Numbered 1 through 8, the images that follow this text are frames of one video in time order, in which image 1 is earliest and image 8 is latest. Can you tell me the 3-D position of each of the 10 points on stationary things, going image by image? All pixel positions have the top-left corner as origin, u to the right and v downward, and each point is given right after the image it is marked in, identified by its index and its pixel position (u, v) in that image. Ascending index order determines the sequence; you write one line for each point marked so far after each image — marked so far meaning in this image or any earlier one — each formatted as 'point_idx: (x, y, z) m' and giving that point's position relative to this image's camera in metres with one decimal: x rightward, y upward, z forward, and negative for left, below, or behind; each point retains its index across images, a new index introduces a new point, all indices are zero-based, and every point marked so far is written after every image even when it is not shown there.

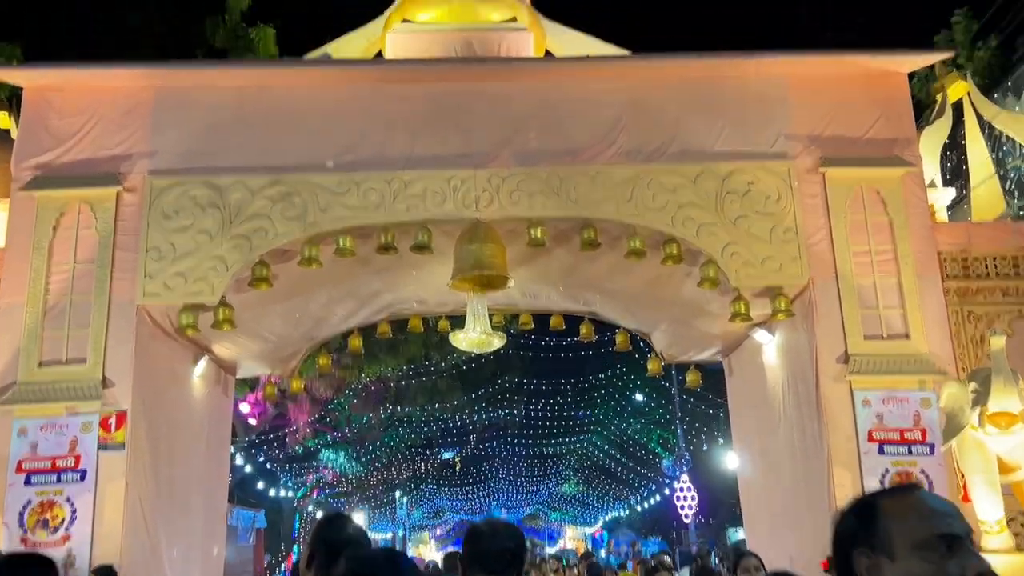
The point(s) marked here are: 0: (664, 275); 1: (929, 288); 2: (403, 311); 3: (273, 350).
0: (+1.3, +0.1, +8.0) m
1: (+3.4, 0.0, +7.4) m
2: (-1.1, -0.2, +9.6) m
3: (-2.5, -0.7, +9.4) m
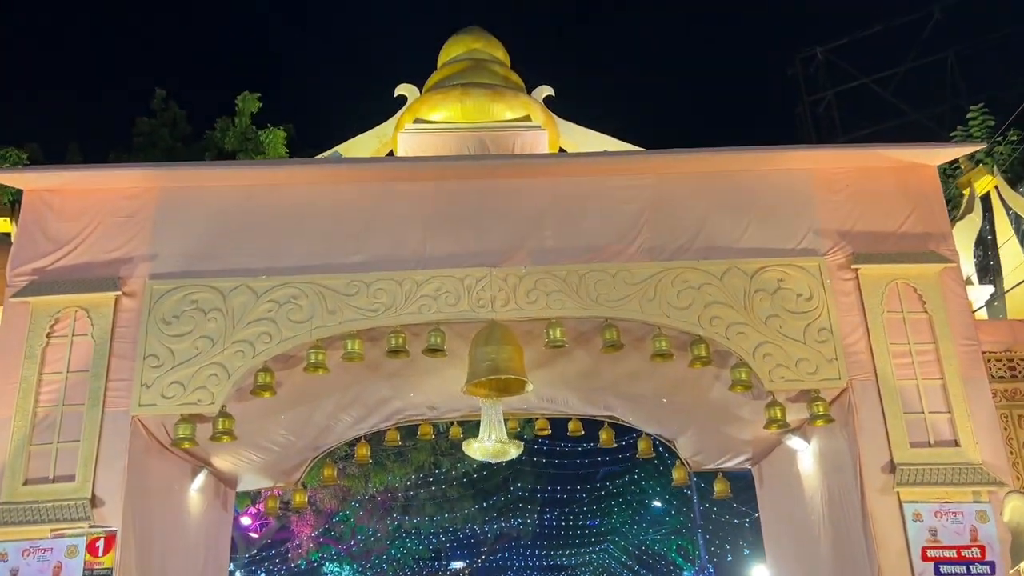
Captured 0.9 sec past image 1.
0: (+1.5, -0.8, +7.6) m
1: (+3.5, -0.8, +6.9) m
2: (-1.0, -1.3, +9.1) m
3: (-2.3, -1.7, +8.8) m
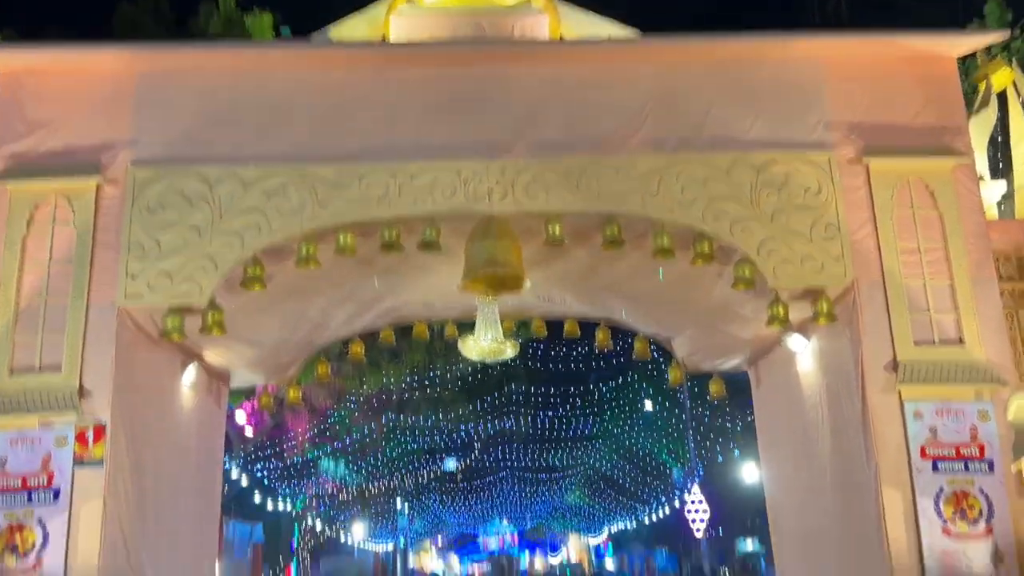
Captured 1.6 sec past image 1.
0: (+1.5, +0.1, +7.4) m
1: (+3.5, 0.0, +6.7) m
2: (-1.0, -0.3, +8.9) m
3: (-2.4, -0.7, +8.7) m
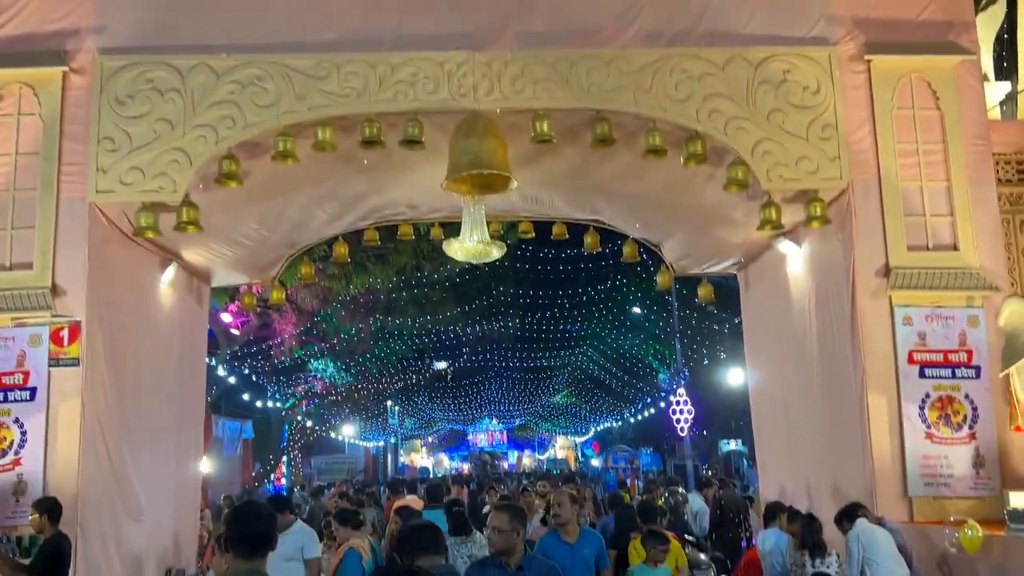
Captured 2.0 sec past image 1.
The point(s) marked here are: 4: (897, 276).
0: (+1.4, +0.9, +7.2) m
1: (+3.4, +0.7, +6.6) m
2: (-1.1, +0.7, +8.7) m
3: (-2.5, +0.3, +8.6) m
4: (+2.7, +0.1, +6.4) m
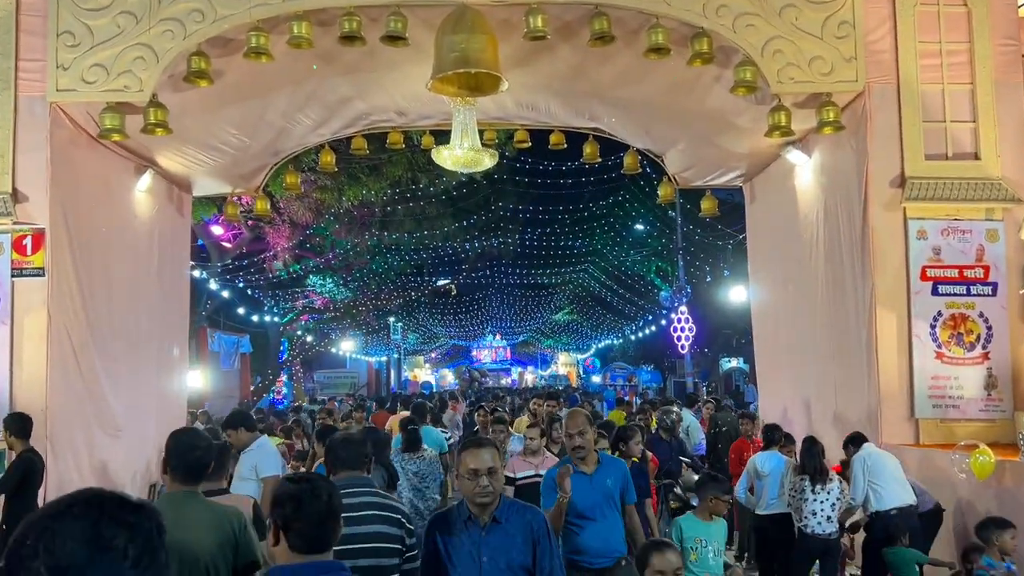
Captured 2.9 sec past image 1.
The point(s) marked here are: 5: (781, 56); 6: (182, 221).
0: (+1.3, +1.5, +6.7) m
1: (+3.4, +1.3, +6.1) m
2: (-1.2, +1.5, +8.3) m
3: (-2.5, +1.1, +8.2) m
4: (+2.6, +0.7, +6.0) m
5: (+1.8, +1.5, +6.0) m
6: (-3.1, +0.6, +8.5) m
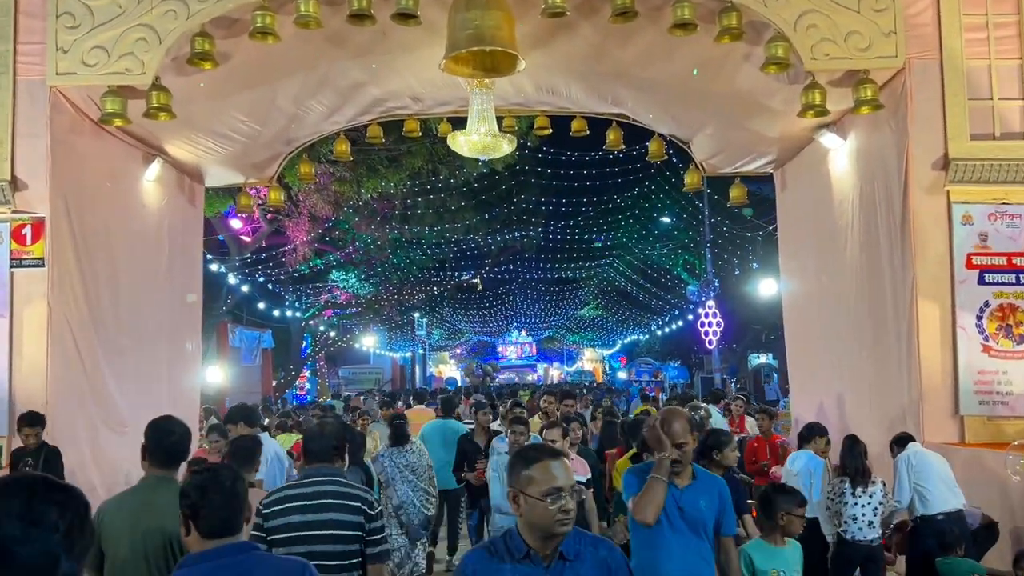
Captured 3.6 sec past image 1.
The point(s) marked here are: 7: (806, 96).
0: (+1.4, +1.6, +6.4) m
1: (+3.5, +1.4, +5.7) m
2: (-1.0, +1.6, +8.0) m
3: (-2.4, +1.2, +7.9) m
4: (+2.8, +0.7, +5.6) m
5: (+1.9, +1.6, +5.6) m
6: (-2.9, +0.7, +8.3) m
7: (+1.9, +1.2, +5.7) m
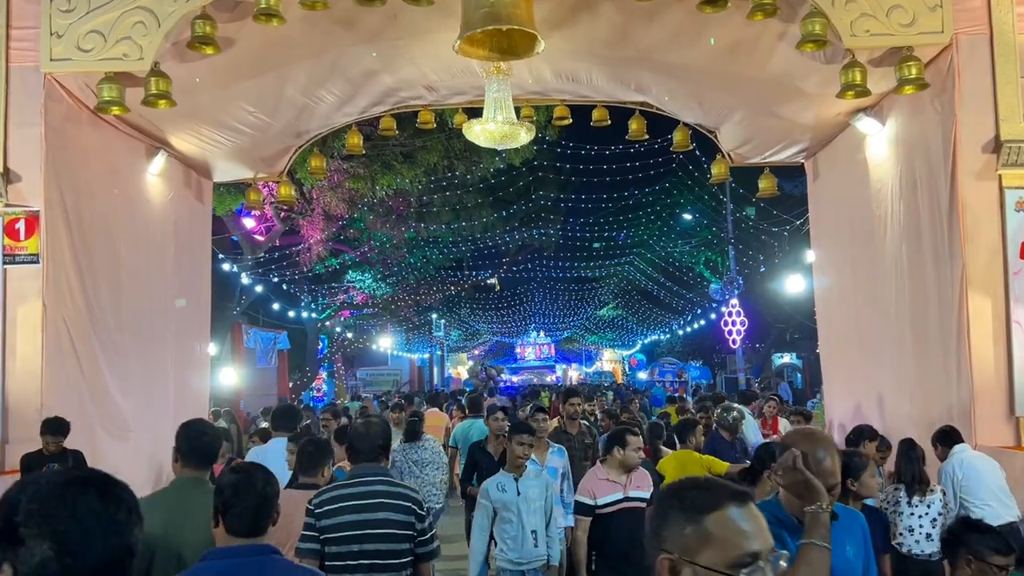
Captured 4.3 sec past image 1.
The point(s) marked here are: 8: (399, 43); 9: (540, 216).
0: (+1.5, +1.6, +6.0) m
1: (+3.6, +1.4, +5.3) m
2: (-0.9, +1.6, +7.7) m
3: (-2.2, +1.2, +7.6) m
4: (+2.9, +0.8, +5.2) m
5: (+2.0, +1.6, +5.2) m
6: (-2.8, +0.7, +8.0) m
7: (+2.0, +1.3, +5.3) m
8: (-0.8, +1.7, +6.5) m
9: (+0.5, +1.3, +16.0) m
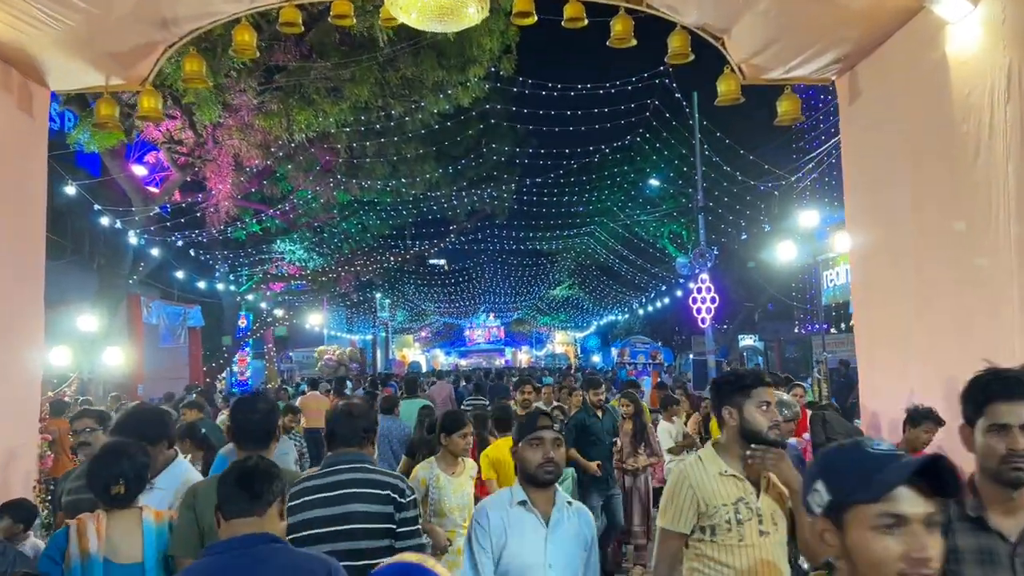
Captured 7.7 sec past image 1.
0: (+1.3, +1.9, +4.1) m
1: (+3.4, +1.7, +3.5) m
2: (-1.2, +2.0, +5.6) m
3: (-2.6, +1.5, +5.5) m
4: (+2.6, +1.0, +3.4) m
5: (+1.8, +1.9, +3.3) m
6: (-3.1, +1.1, +5.9) m
7: (+1.7, +1.5, +3.4) m
8: (-1.1, +2.1, +4.4) m
9: (-0.3, +1.8, +14.0) m
